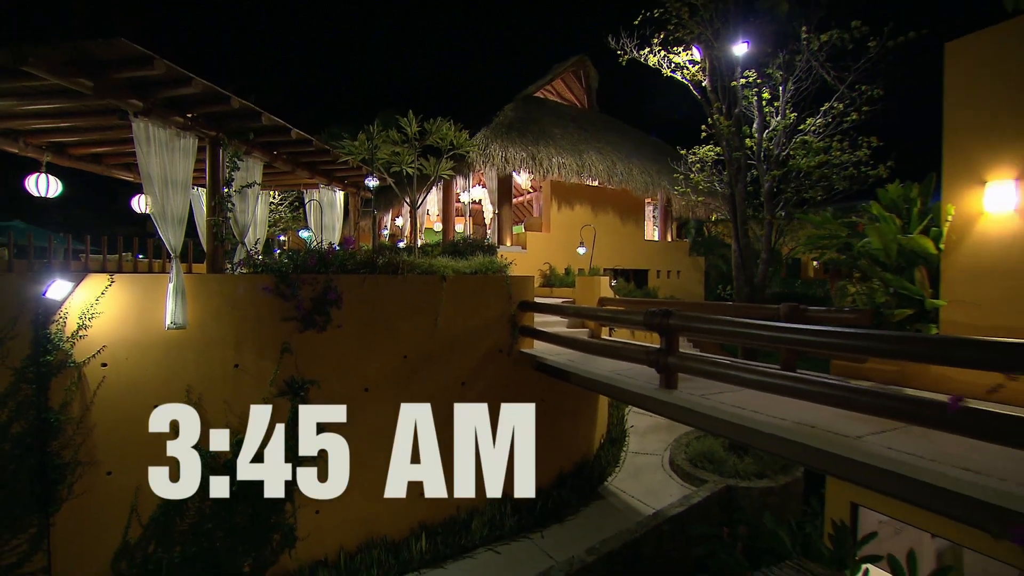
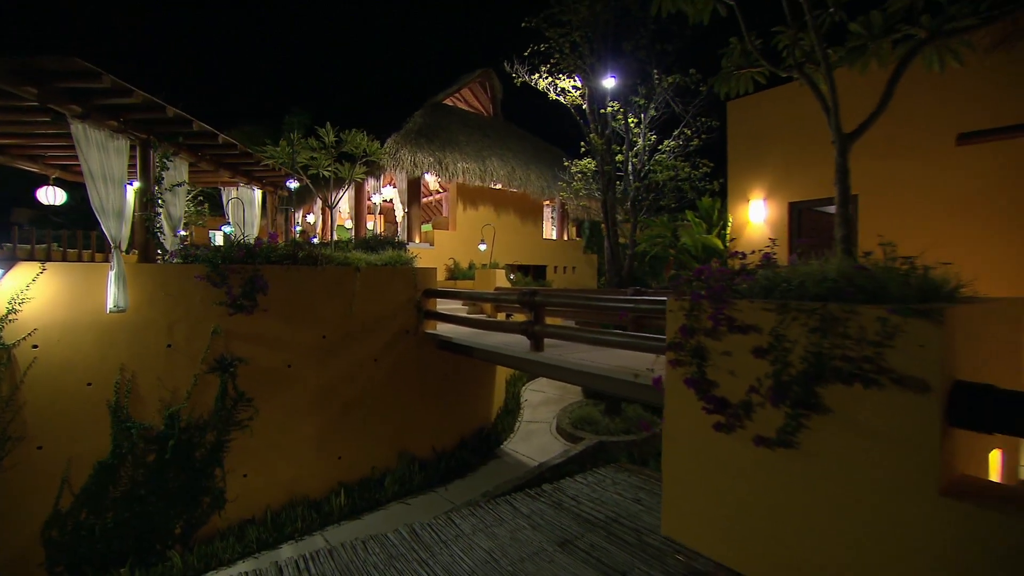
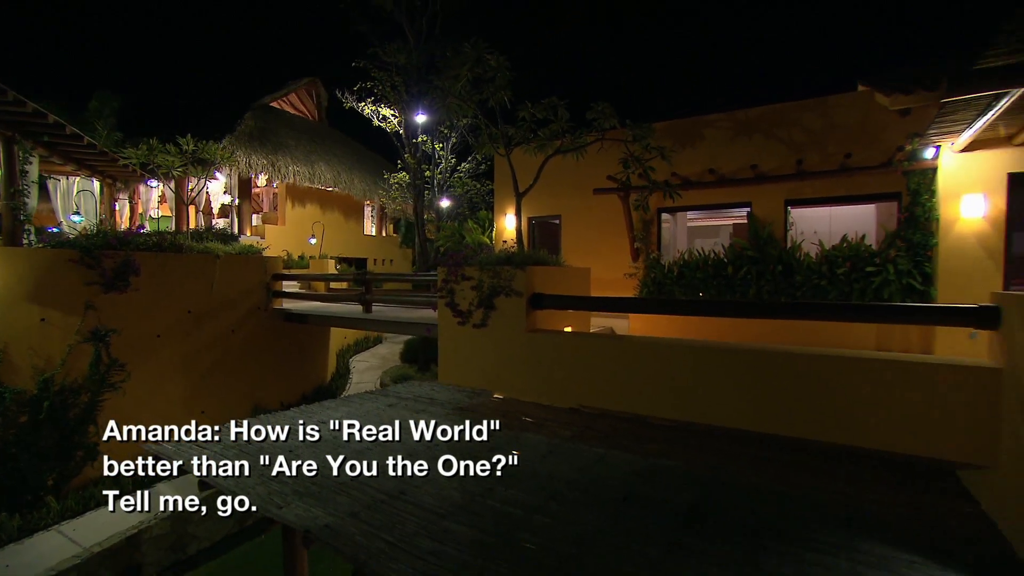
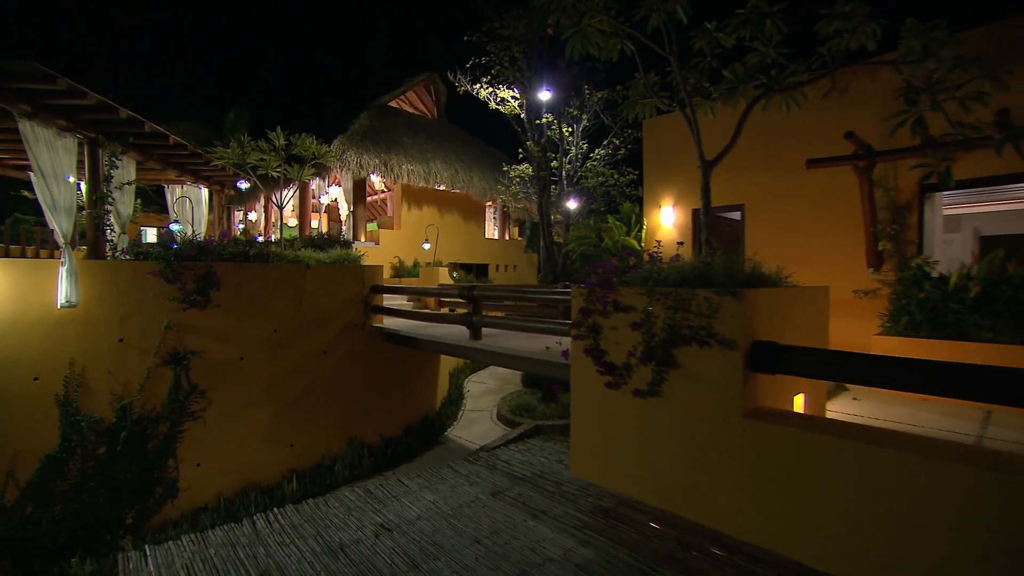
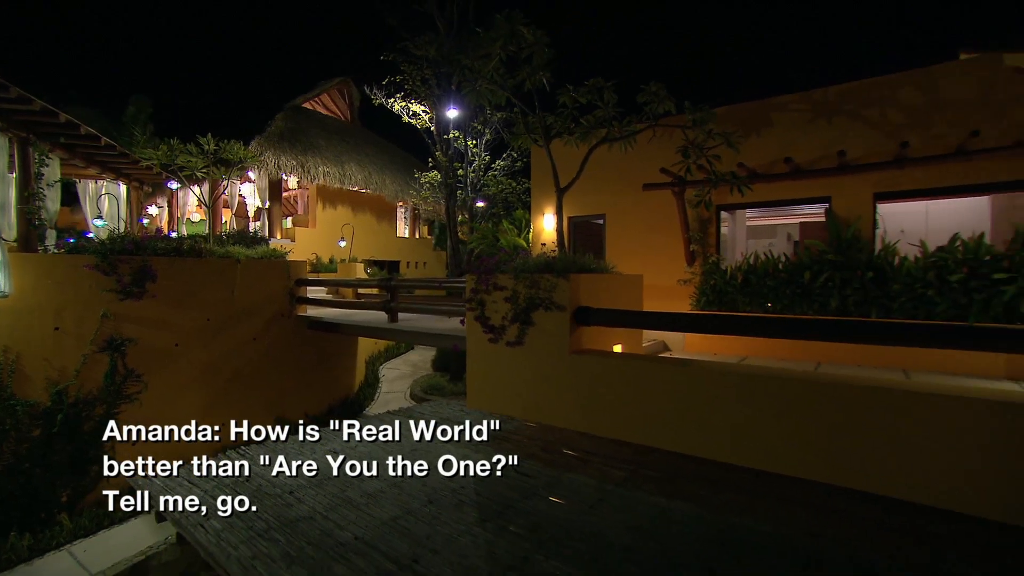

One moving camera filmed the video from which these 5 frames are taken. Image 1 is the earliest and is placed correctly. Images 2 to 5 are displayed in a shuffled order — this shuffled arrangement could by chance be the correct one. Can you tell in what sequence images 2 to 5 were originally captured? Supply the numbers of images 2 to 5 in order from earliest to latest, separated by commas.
2, 4, 5, 3
